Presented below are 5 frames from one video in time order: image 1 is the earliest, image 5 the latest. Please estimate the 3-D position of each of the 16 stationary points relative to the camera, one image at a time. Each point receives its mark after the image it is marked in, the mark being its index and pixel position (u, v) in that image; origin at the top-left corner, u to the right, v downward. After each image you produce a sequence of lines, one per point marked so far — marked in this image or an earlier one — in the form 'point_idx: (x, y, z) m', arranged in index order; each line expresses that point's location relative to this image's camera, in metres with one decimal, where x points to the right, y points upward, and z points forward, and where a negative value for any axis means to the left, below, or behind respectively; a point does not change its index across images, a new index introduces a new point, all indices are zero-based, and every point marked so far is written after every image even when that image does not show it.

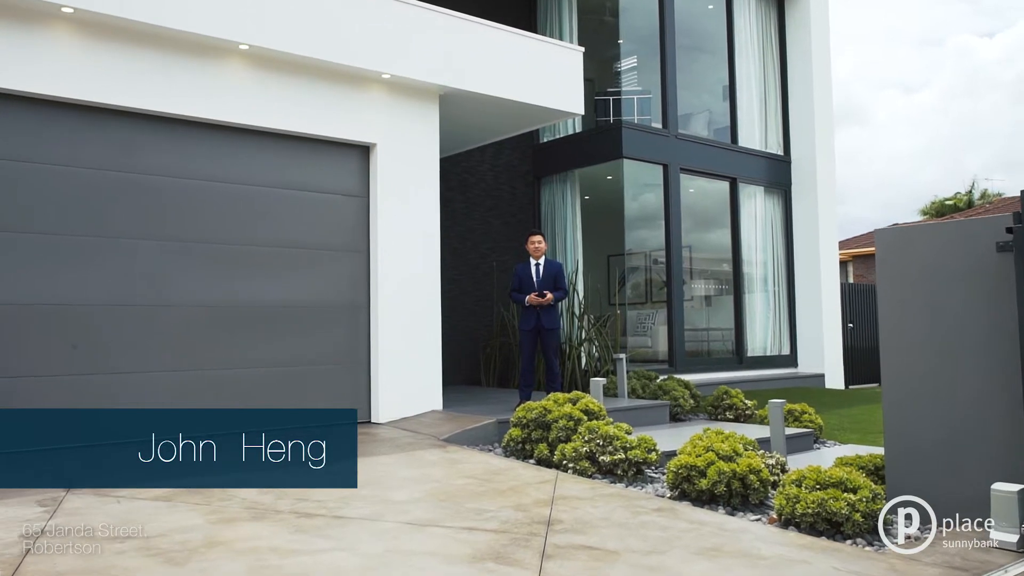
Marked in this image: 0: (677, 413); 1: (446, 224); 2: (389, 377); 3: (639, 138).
0: (+1.4, -1.1, +6.6) m
1: (-0.7, +0.7, +8.6) m
2: (-0.9, -0.6, +6.0) m
3: (+1.4, +1.7, +8.7) m
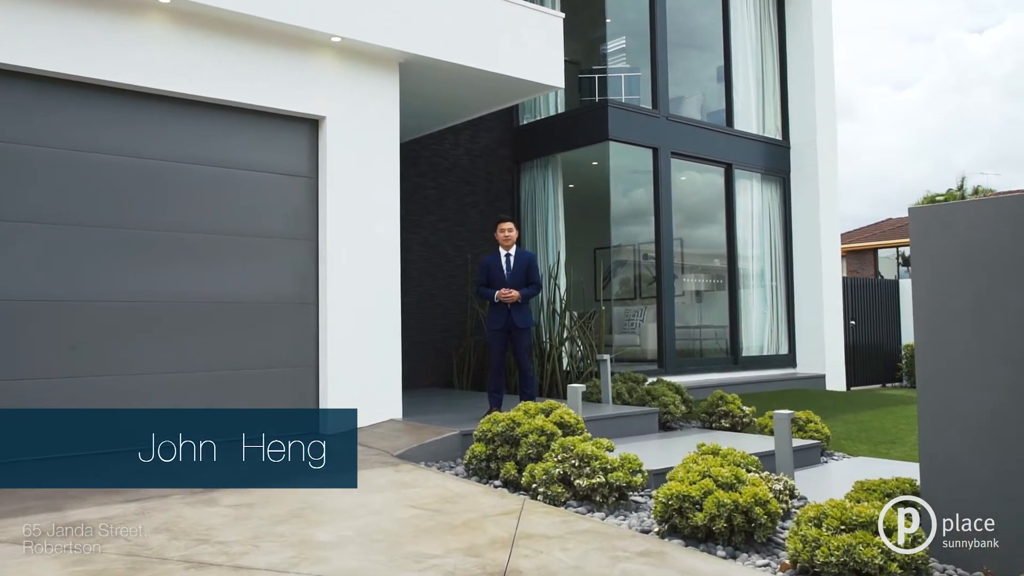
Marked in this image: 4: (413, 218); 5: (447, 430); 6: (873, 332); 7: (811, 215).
0: (+1.2, -1.0, +5.9) m
1: (-1.0, +0.8, +7.9) m
2: (-1.2, -0.6, +5.3) m
3: (+1.2, +1.8, +8.0) m
4: (-1.0, +0.7, +7.9) m
5: (-0.4, -0.9, +4.7) m
6: (+5.1, -0.6, +10.9) m
7: (+3.9, +0.9, +9.8) m
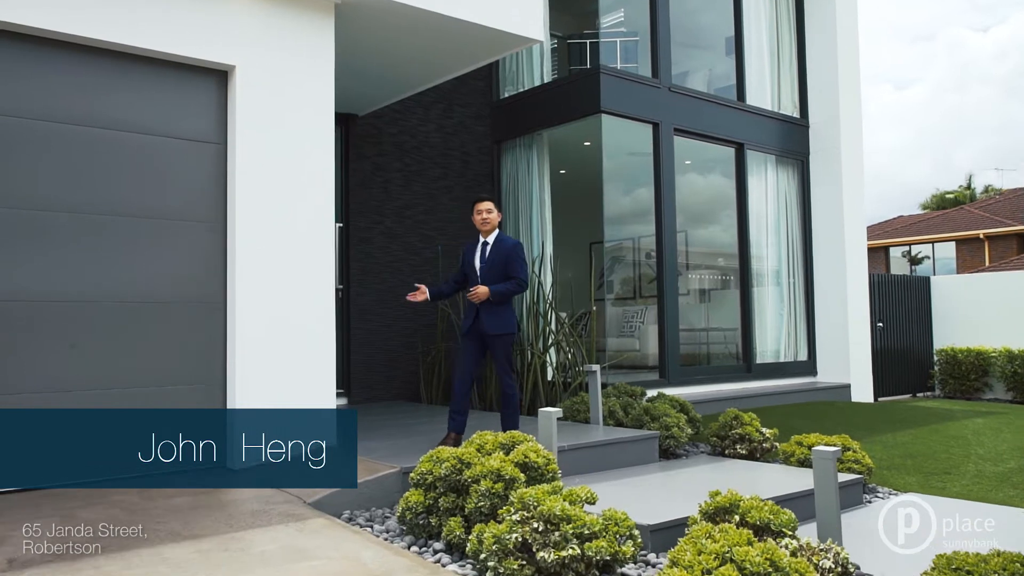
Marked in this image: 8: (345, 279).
0: (+1.0, -1.0, +4.9) m
1: (-1.2, +0.8, +6.9) m
2: (-1.4, -0.6, +4.2) m
3: (+1.0, +1.8, +6.9) m
4: (-1.2, +0.8, +6.8) m
5: (-0.6, -0.8, +3.7) m
6: (+5.0, -0.6, +9.8) m
7: (+3.7, +0.9, +8.7) m
8: (-1.4, +0.1, +6.7) m
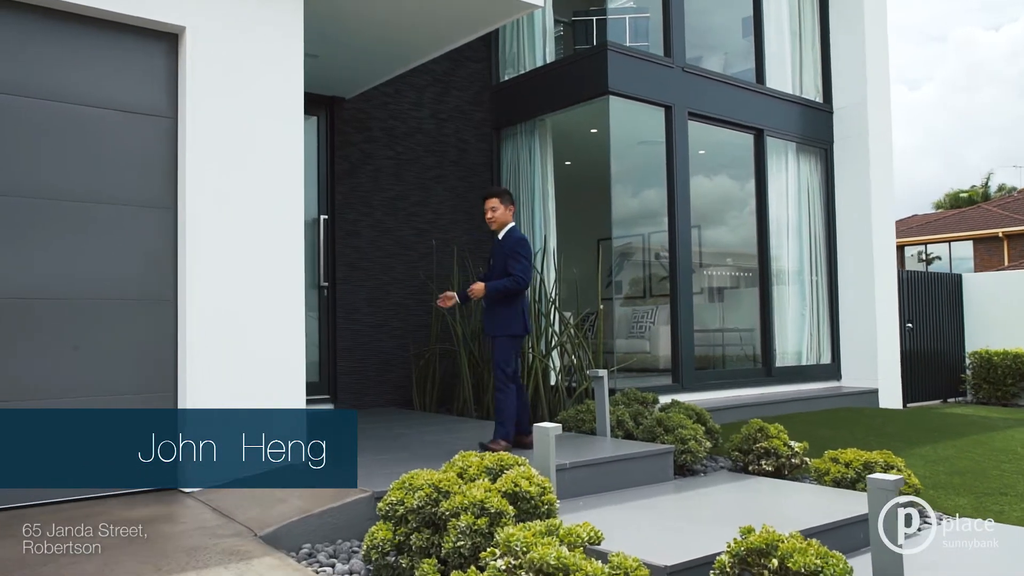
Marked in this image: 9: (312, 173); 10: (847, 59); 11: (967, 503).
0: (+1.0, -1.0, +4.3) m
1: (-1.2, +0.8, +6.4) m
2: (-1.4, -0.5, +3.7) m
3: (+1.0, +1.8, +6.4) m
4: (-1.2, +0.8, +6.3) m
5: (-0.6, -0.8, +3.1) m
6: (+5.0, -0.6, +9.2) m
7: (+3.7, +1.0, +8.1) m
8: (-1.4, +0.1, +6.1) m
9: (-1.6, +0.9, +6.2) m
10: (+3.6, +2.5, +8.3) m
11: (+2.4, -1.1, +4.0) m
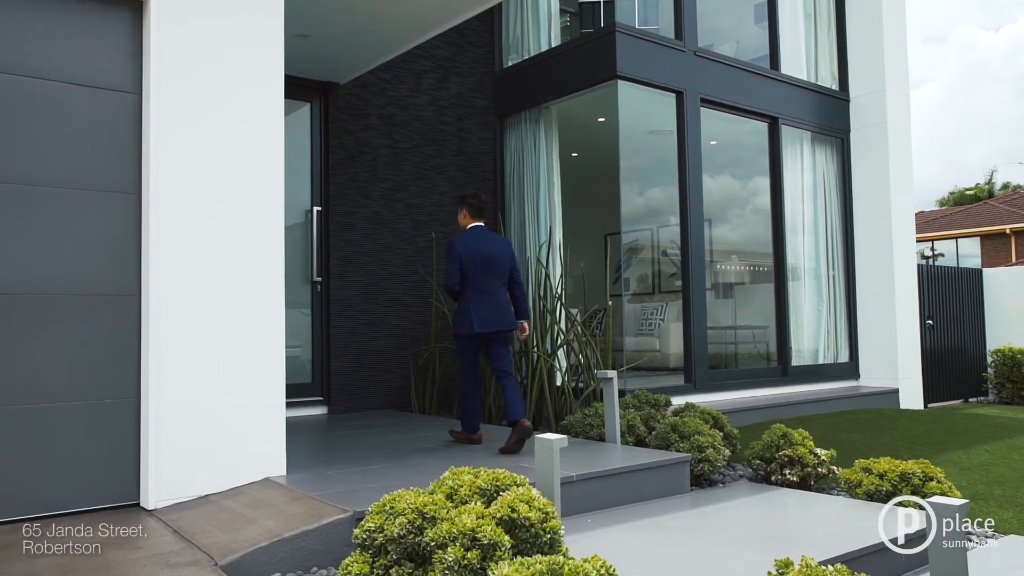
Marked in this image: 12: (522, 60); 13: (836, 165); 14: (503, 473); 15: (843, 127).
0: (+1.0, -1.0, +4.0) m
1: (-1.2, +0.9, +6.0) m
2: (-1.4, -0.5, +3.3) m
3: (+1.0, +1.9, +6.0) m
4: (-1.2, +0.8, +6.0) m
5: (-0.6, -0.8, +2.8) m
6: (+5.0, -0.5, +8.8) m
7: (+3.7, +1.0, +7.7) m
8: (-1.4, +0.1, +5.8) m
9: (-1.6, +0.9, +5.8) m
10: (+3.6, +2.5, +7.9) m
11: (+2.4, -1.1, +3.6) m
12: (+0.1, +2.0, +6.6) m
13: (+3.3, +1.3, +7.9) m
14: (0.0, -0.6, +2.4) m
15: (+3.4, +1.7, +7.9) m
